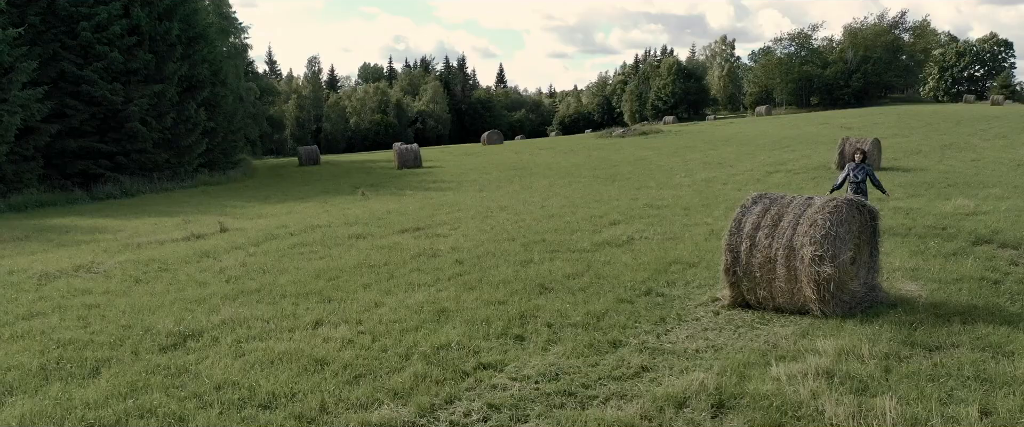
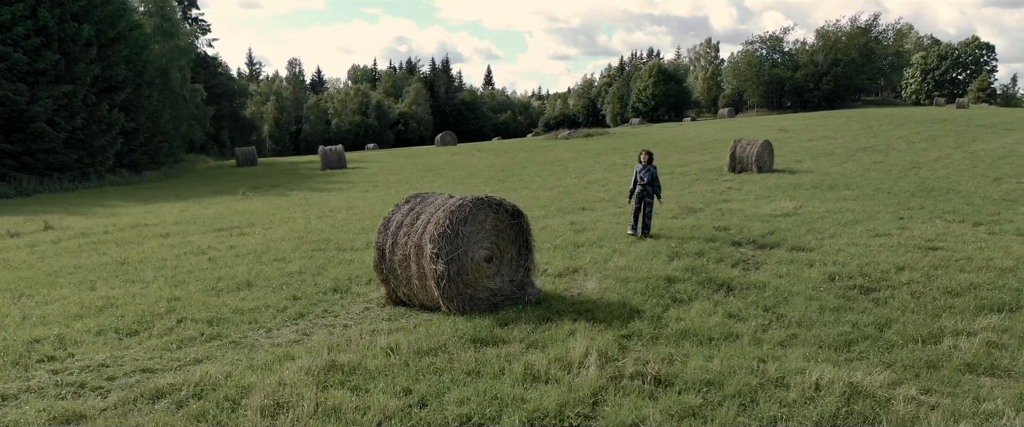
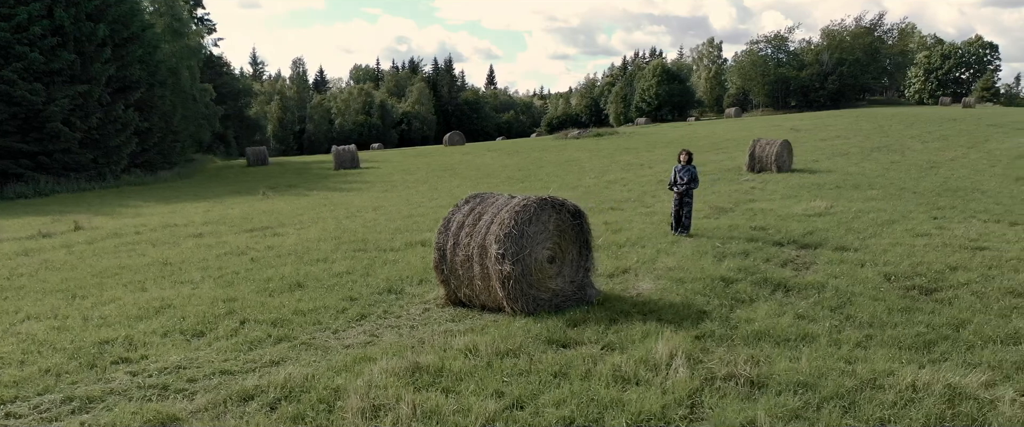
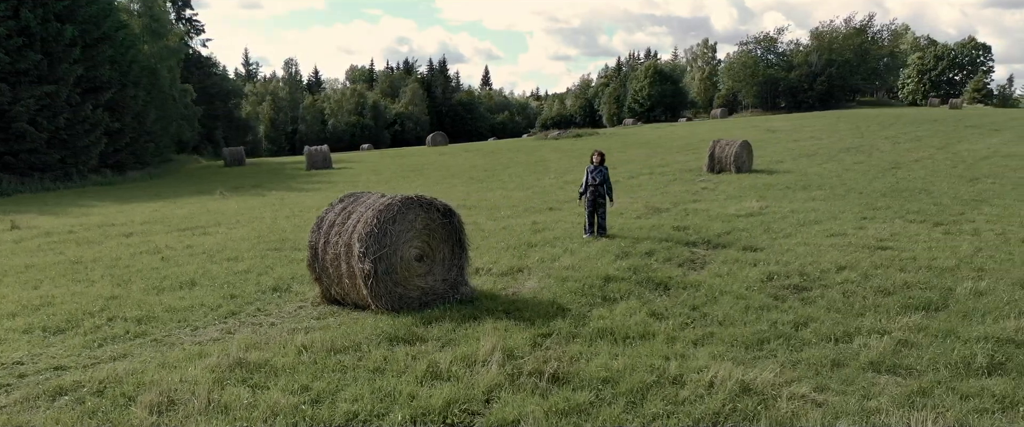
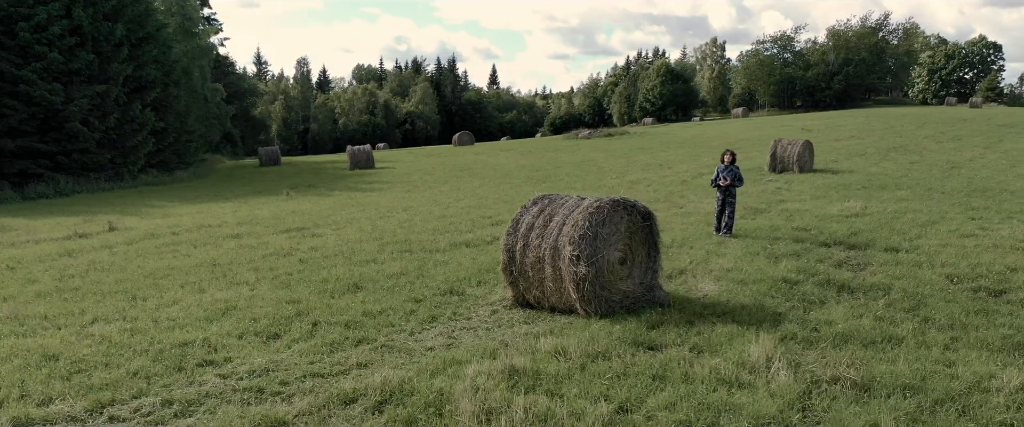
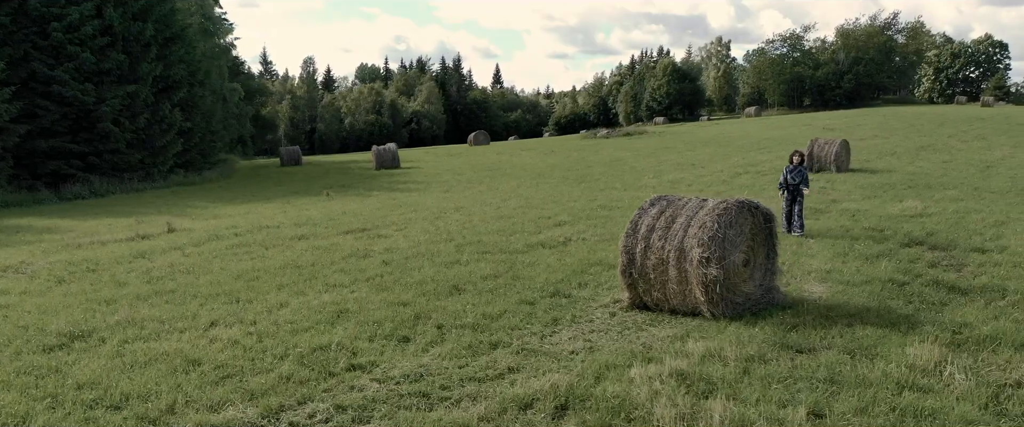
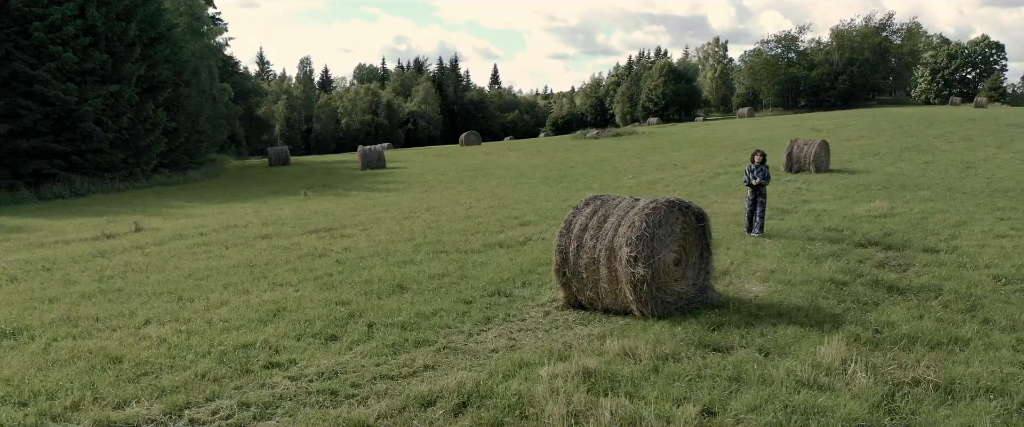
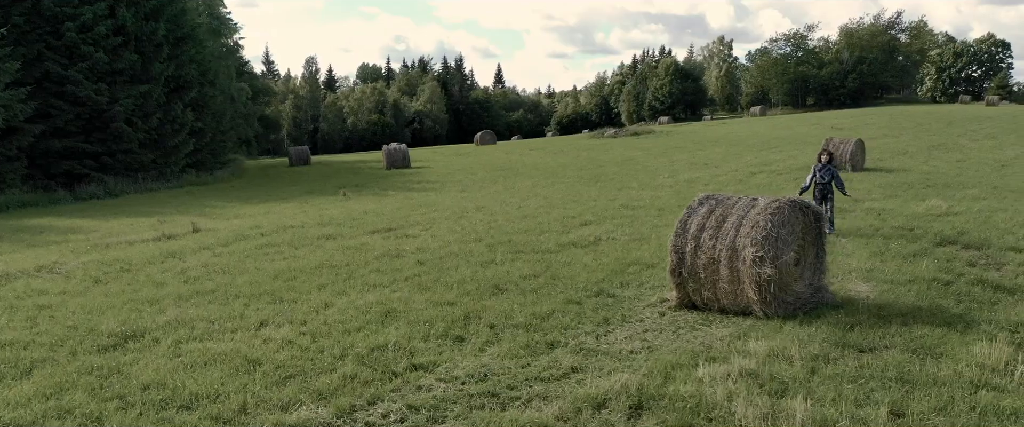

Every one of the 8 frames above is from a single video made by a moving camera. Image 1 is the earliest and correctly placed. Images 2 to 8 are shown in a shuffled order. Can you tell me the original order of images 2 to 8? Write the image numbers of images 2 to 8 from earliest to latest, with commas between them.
8, 6, 7, 5, 3, 2, 4
